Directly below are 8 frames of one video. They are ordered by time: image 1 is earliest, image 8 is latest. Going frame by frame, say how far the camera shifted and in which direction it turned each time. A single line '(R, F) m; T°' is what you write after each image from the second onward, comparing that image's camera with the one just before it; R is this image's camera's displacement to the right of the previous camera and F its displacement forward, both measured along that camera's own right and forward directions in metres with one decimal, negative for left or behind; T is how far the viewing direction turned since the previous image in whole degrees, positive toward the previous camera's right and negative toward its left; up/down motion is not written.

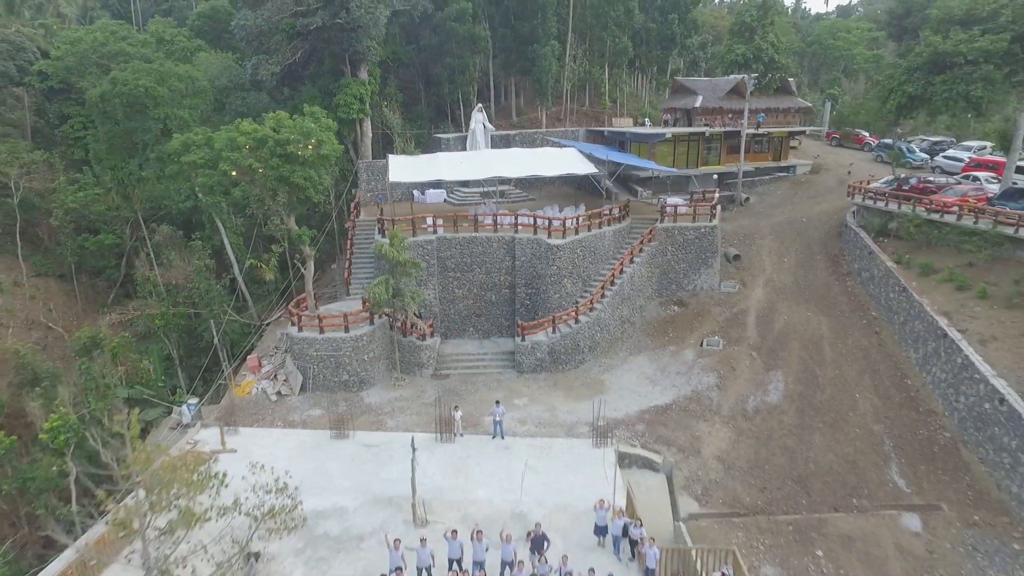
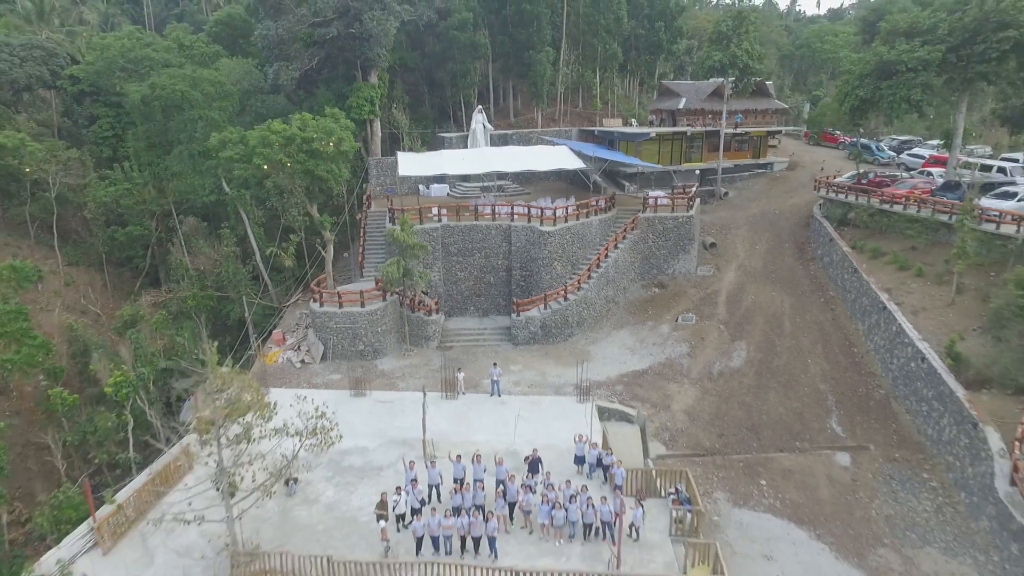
(+0.1, -2.2) m; 0°
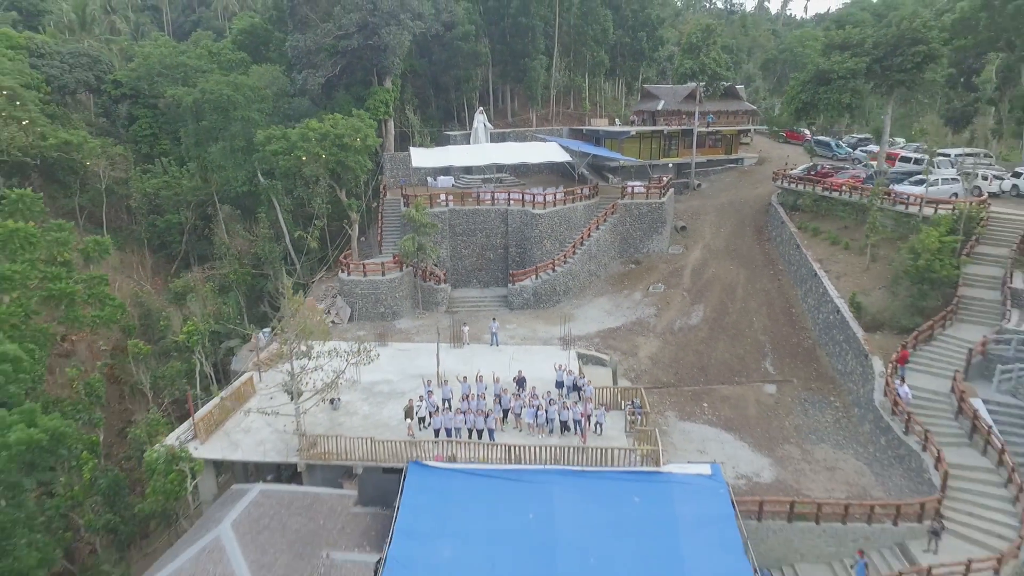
(+0.1, -3.6) m; 0°
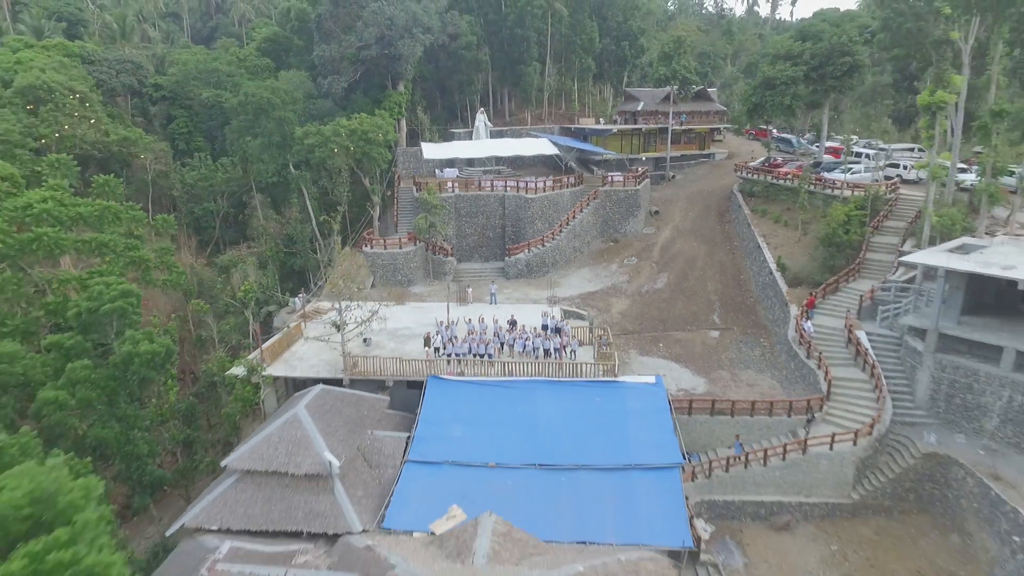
(+0.1, -4.3) m; 0°
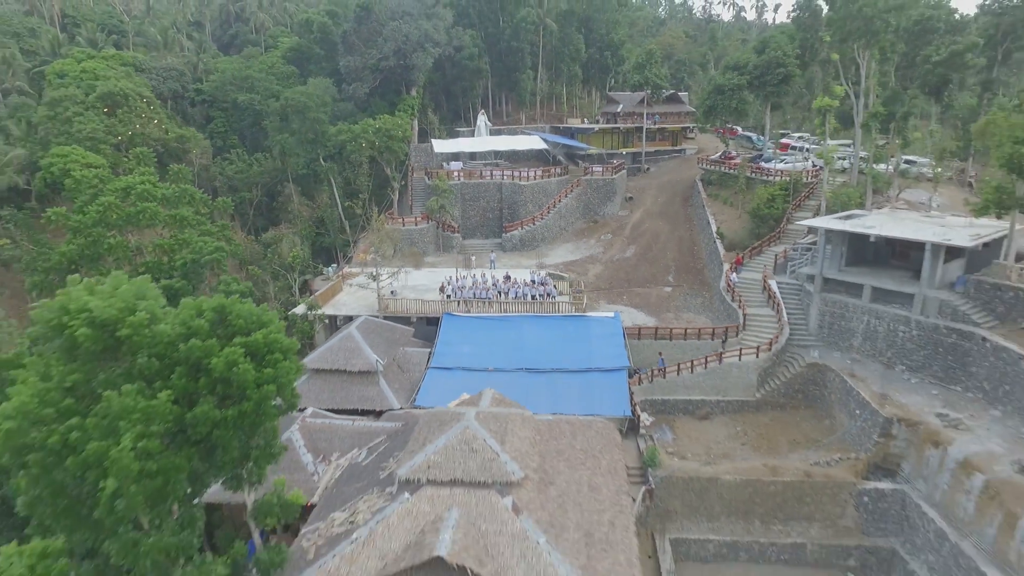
(+0.1, -5.6) m; 0°
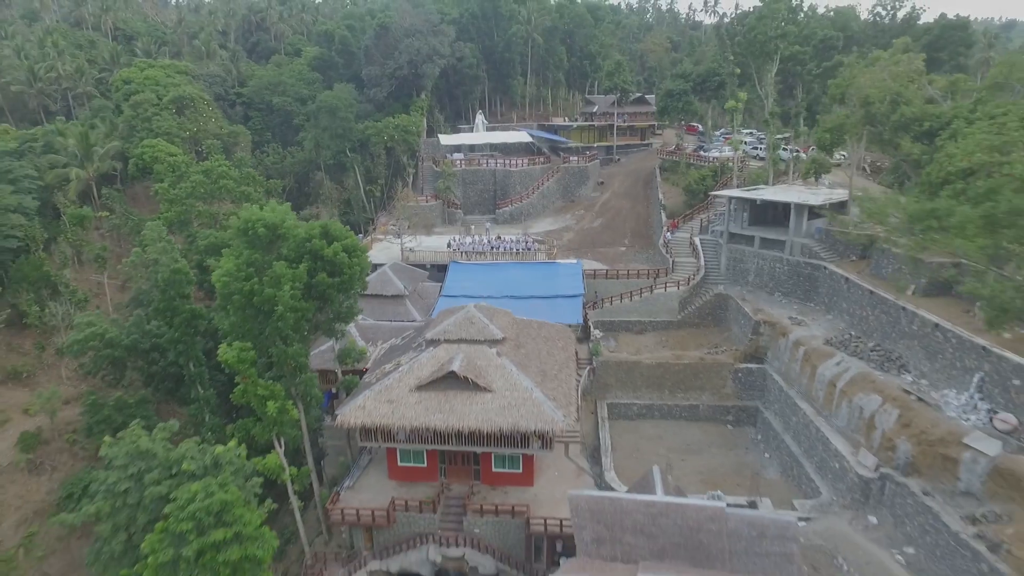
(+0.3, -7.8) m; 0°
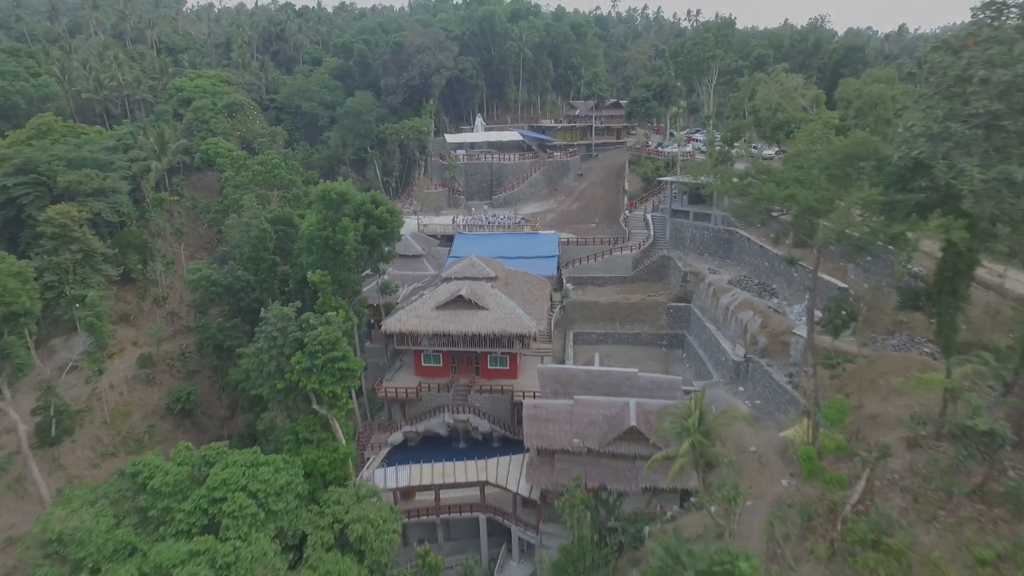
(+0.3, -8.6) m; 0°
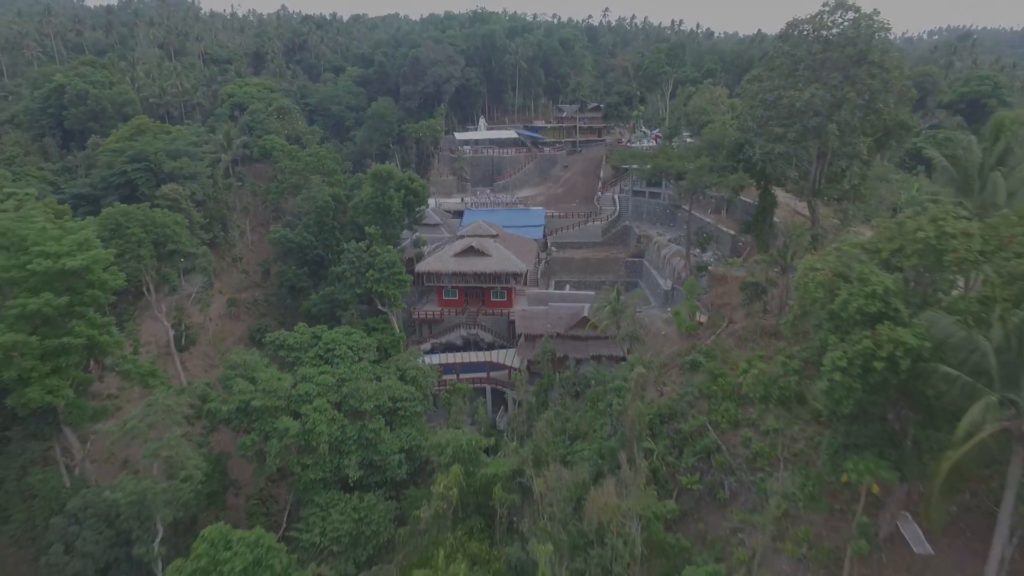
(+0.1, -10.9) m; 0°
